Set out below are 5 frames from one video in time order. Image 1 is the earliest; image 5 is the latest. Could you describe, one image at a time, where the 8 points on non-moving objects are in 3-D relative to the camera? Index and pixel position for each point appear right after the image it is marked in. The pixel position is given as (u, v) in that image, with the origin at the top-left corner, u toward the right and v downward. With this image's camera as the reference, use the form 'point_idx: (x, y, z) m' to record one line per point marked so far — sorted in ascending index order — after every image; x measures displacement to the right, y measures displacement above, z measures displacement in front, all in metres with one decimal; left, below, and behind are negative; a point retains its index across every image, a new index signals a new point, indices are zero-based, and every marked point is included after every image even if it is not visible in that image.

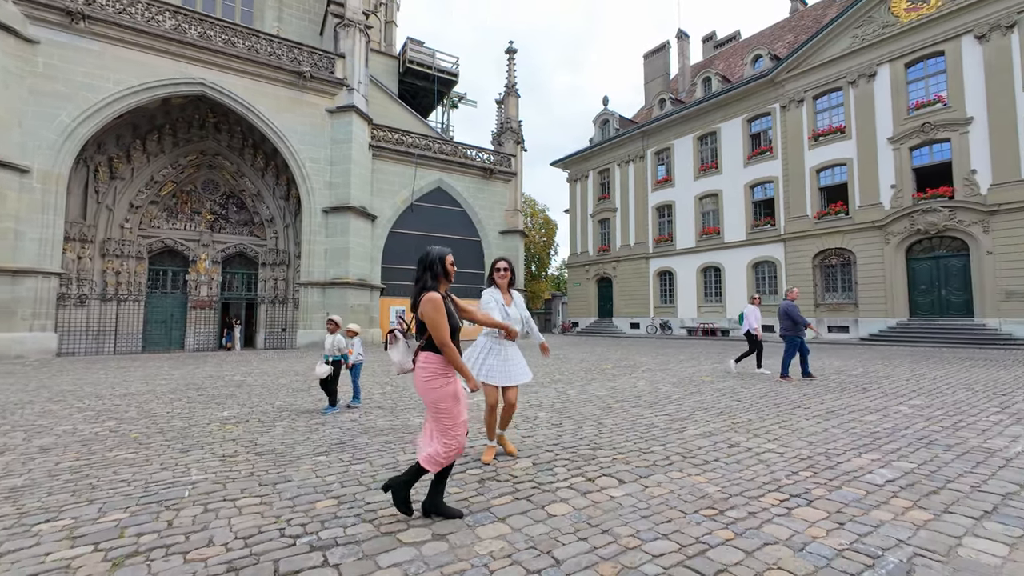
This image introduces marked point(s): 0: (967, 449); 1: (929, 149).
0: (+4.6, -1.6, +4.3) m
1: (+18.8, +6.3, +19.3) m
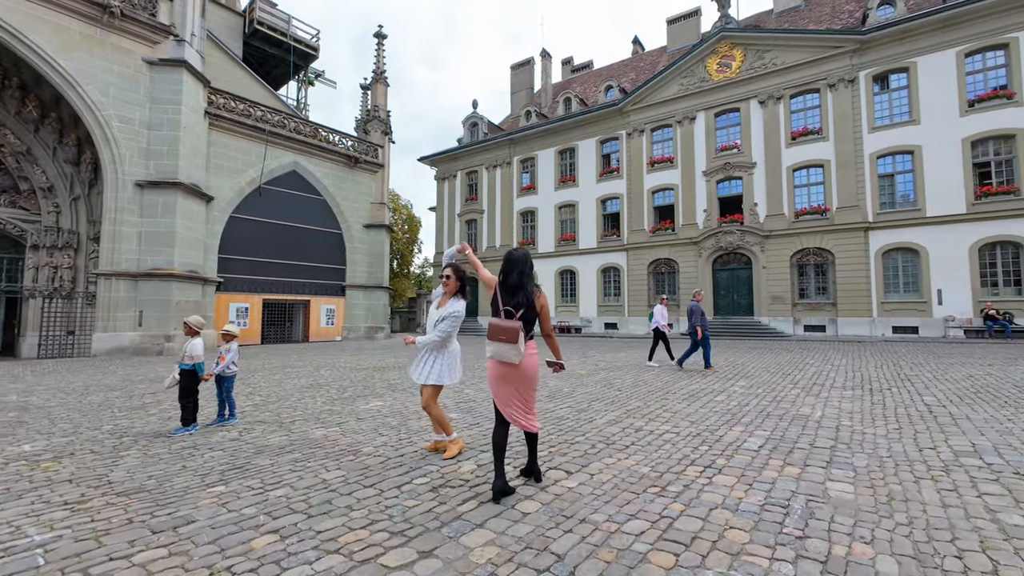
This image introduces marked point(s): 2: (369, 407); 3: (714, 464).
0: (+3.7, -1.7, +5.7) m
1: (+12.4, +6.0, +24.4) m
2: (-2.2, -1.9, +6.7) m
3: (+1.8, -1.6, +3.8) m
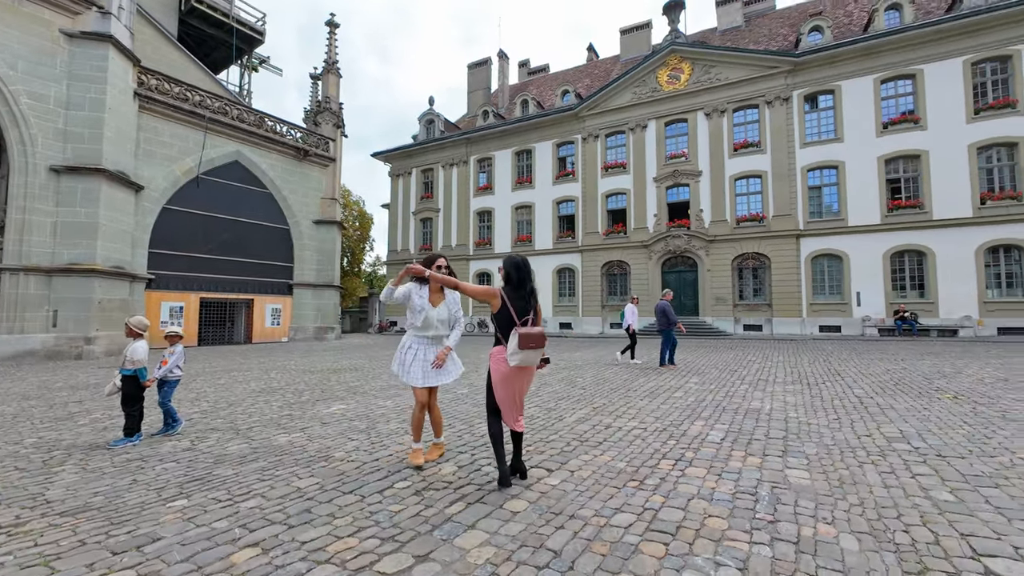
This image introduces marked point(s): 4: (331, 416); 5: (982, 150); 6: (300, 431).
0: (+3.3, -1.8, +6.1) m
1: (+10.0, +5.9, +25.7) m
2: (-2.7, -1.9, +6.4) m
3: (+1.6, -1.6, +4.1) m
4: (-2.6, -1.8, +6.0) m
5: (+21.8, +6.4, +19.8) m
6: (-2.6, -1.7, +5.1) m
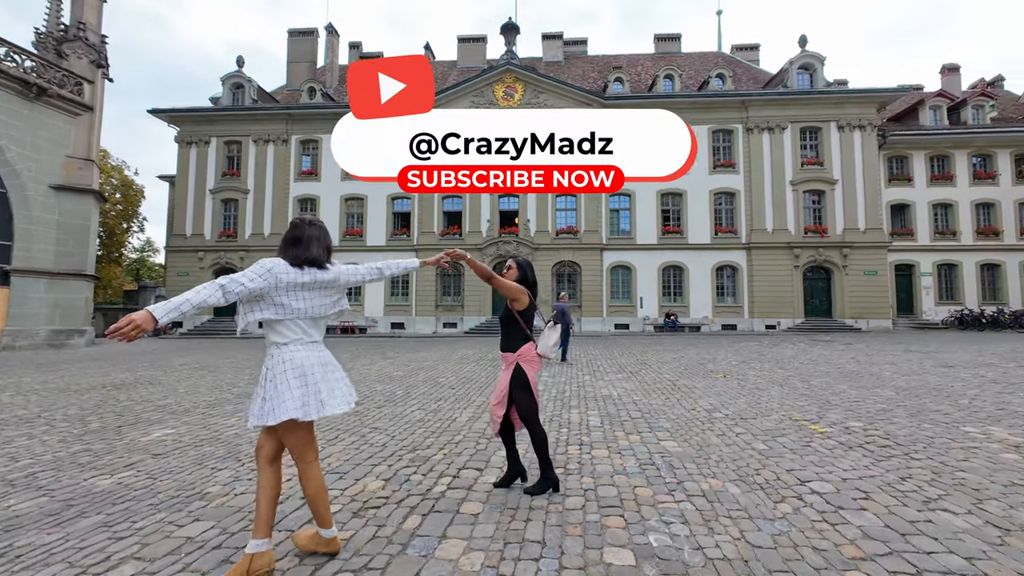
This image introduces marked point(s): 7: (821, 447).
0: (+1.5, -1.8, +7.2) m
1: (-0.1, +5.8, +27.8) m
2: (-4.2, -1.8, +5.0) m
3: (+0.8, -1.7, +4.6) m
4: (-3.9, -1.7, +4.7) m
5: (+13.1, +5.9, +27.2) m
6: (-3.5, -1.7, +3.9) m
7: (+3.0, -1.6, +4.2) m
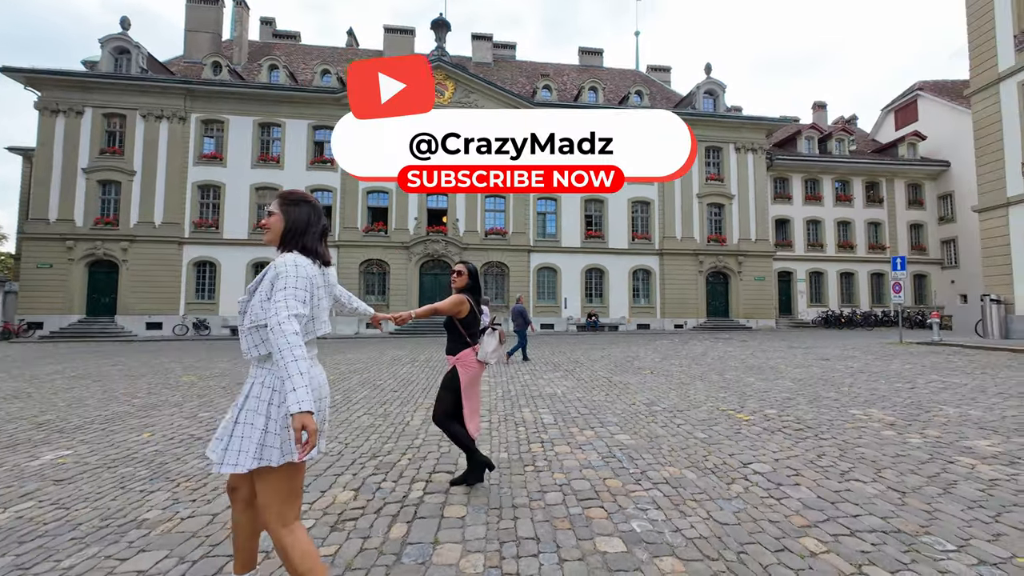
0: (+0.6, -1.9, +7.4) m
1: (-4.7, +5.8, +27.4) m
2: (-4.6, -1.7, +4.2) m
3: (+0.3, -1.7, +4.8) m
4: (-4.3, -1.7, +4.0) m
5: (+8.4, +5.8, +29.2) m
6: (-3.8, -1.6, +3.3) m
7: (+2.7, -1.6, +4.7) m
